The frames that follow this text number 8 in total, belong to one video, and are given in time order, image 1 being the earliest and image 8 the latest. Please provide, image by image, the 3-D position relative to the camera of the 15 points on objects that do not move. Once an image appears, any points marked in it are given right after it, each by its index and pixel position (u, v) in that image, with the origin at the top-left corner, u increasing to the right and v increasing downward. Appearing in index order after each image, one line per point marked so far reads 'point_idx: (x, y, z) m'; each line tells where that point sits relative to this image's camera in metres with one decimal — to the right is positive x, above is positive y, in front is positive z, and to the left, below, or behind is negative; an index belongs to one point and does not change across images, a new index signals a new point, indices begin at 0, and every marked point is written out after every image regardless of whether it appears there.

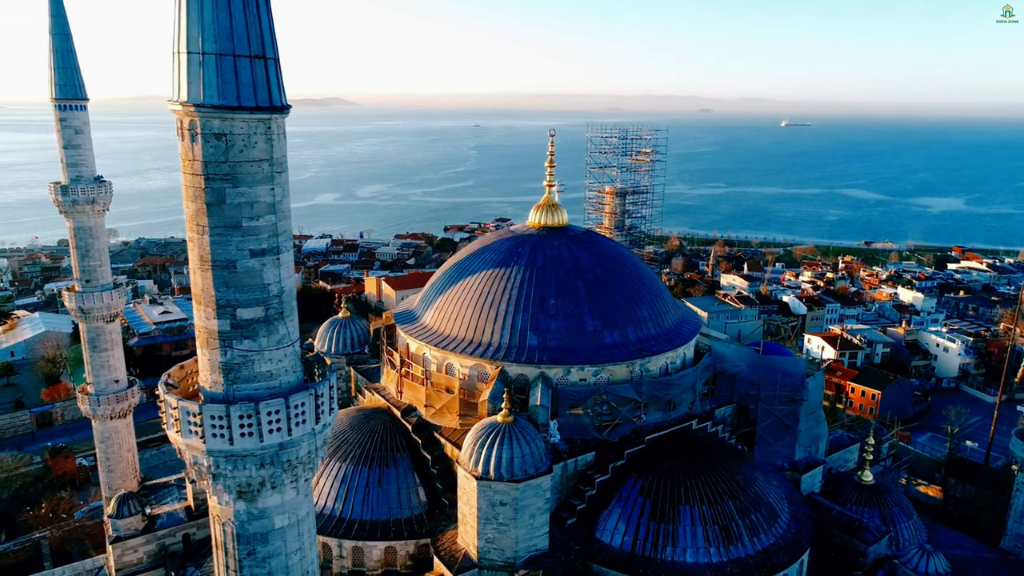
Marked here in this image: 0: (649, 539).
0: (+1.5, -2.7, +7.7) m
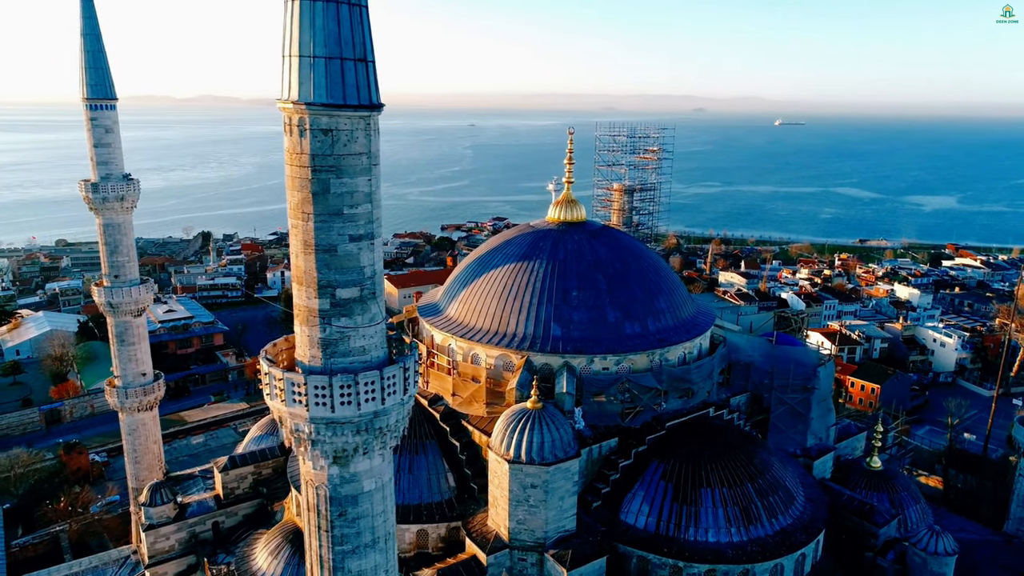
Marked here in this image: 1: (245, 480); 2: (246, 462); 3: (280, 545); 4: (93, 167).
0: (+1.8, -2.6, +8.1) m
1: (-4.0, -2.9, +10.9) m
2: (-4.0, -2.6, +10.9) m
3: (-2.9, -3.2, +8.9) m
4: (-6.4, +1.9, +10.9) m
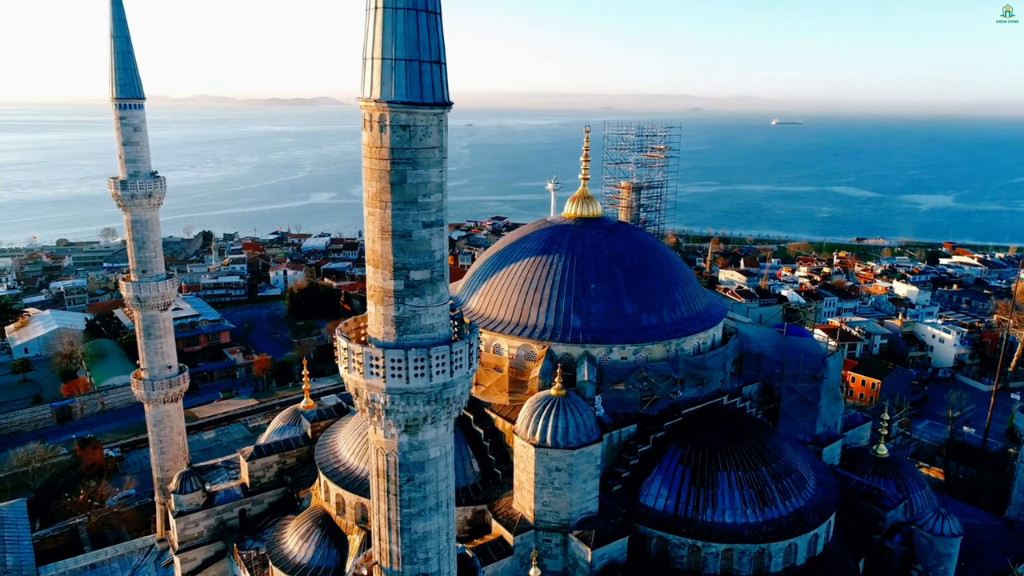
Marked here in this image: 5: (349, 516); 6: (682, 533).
0: (+2.1, -2.5, +8.4) m
1: (-3.8, -2.8, +11.2) m
2: (-3.8, -2.5, +11.2) m
3: (-2.6, -3.1, +9.2) m
4: (-6.1, +1.9, +11.2) m
5: (-2.1, -2.9, +9.2) m
6: (+1.9, -2.8, +8.2) m
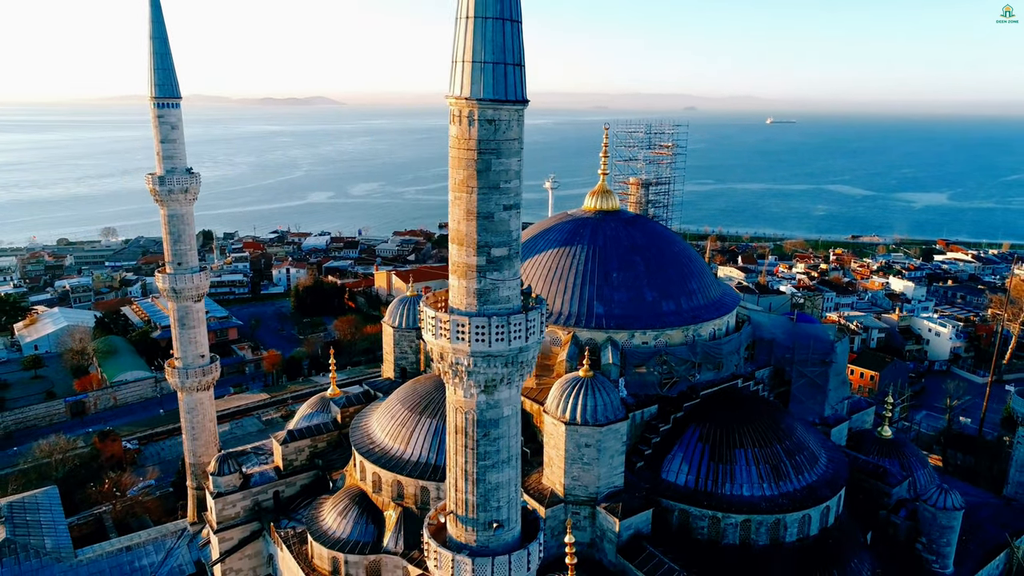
0: (+2.5, -2.3, +8.9) m
1: (-3.4, -2.7, +11.7) m
2: (-3.4, -2.4, +11.7) m
3: (-2.2, -2.9, +9.7) m
4: (-5.7, +2.1, +11.7) m
5: (-1.7, -2.8, +9.7) m
6: (+2.3, -2.6, +8.7) m
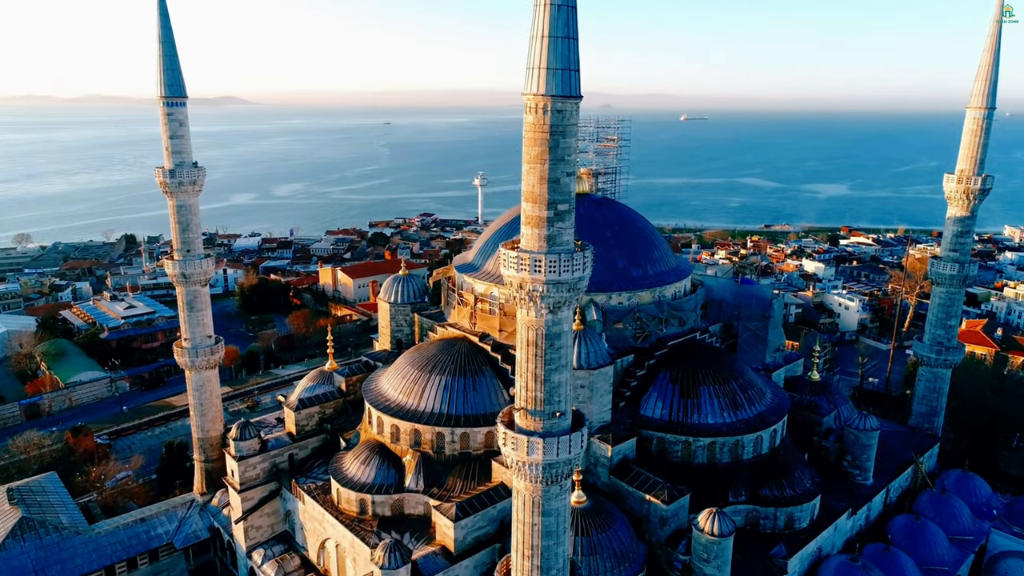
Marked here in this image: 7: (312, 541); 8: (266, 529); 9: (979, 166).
0: (+2.5, -1.8, +10.7) m
1: (-3.6, -2.3, +12.9) m
2: (-3.6, -2.1, +12.9) m
3: (-2.2, -2.5, +11.0) m
4: (-6.1, +2.3, +12.6) m
5: (-1.7, -2.4, +11.1) m
6: (+2.4, -2.1, +10.5) m
7: (-3.3, -4.2, +11.9) m
8: (-4.3, -4.2, +12.5) m
9: (+9.0, +2.4, +13.8) m
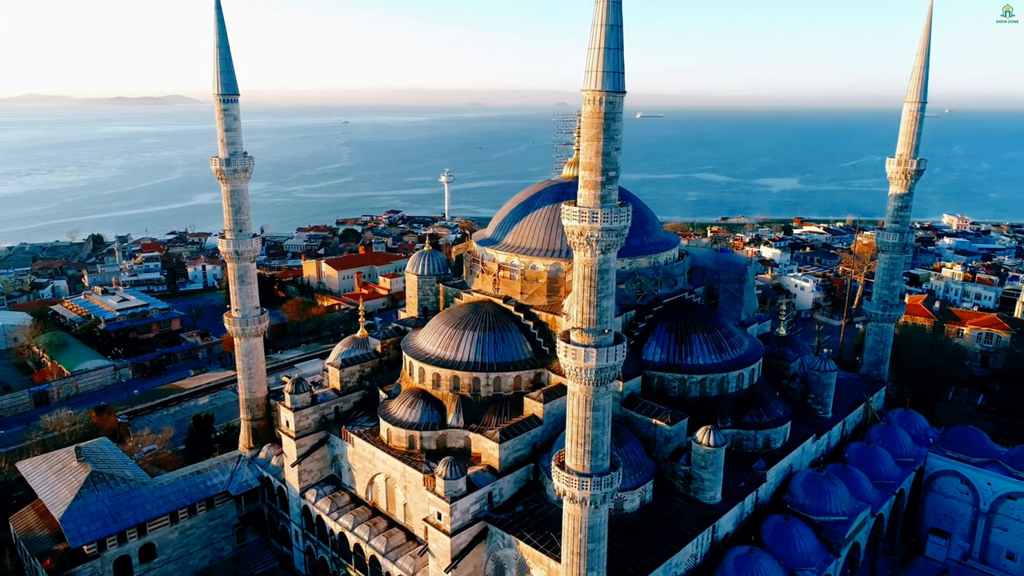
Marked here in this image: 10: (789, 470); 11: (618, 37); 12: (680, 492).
0: (+3.0, -1.2, +12.9) m
1: (-3.3, -1.8, +14.7) m
2: (-3.3, -1.5, +14.7) m
3: (-1.8, -2.0, +12.9) m
4: (-5.8, +2.8, +14.3) m
5: (-1.3, -1.8, +13.1) m
6: (+2.9, -1.5, +12.7) m
7: (-2.9, -3.7, +13.7) m
8: (-3.9, -3.7, +14.3) m
9: (+9.2, +3.2, +16.3) m
10: (+5.1, -3.4, +13.2) m
11: (+1.2, +2.7, +7.8) m
12: (+2.7, -3.3, +11.7) m
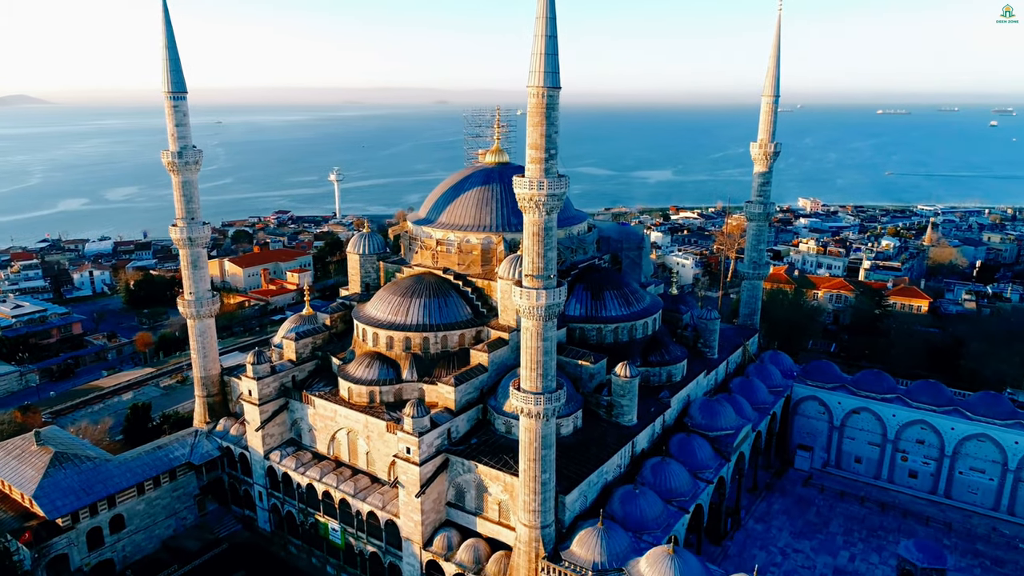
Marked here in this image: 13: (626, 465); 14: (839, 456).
0: (+1.7, -0.4, +15.4) m
1: (-4.6, -1.3, +16.2) m
2: (-4.7, -1.1, +16.2) m
3: (-2.9, -1.5, +14.6) m
4: (-7.3, +3.2, +15.4) m
5: (-2.4, -1.3, +14.9) m
6: (+1.7, -0.7, +15.1) m
7: (-4.1, -3.2, +15.3) m
8: (-5.1, -3.2, +15.7) m
9: (+7.2, +4.2, +19.7) m
10: (+3.9, -2.5, +16.0) m
11: (+0.6, +3.4, +10.0) m
12: (+1.8, -2.6, +14.1) m
13: (+2.2, -3.4, +13.7) m
14: (+8.3, -4.2, +18.2) m
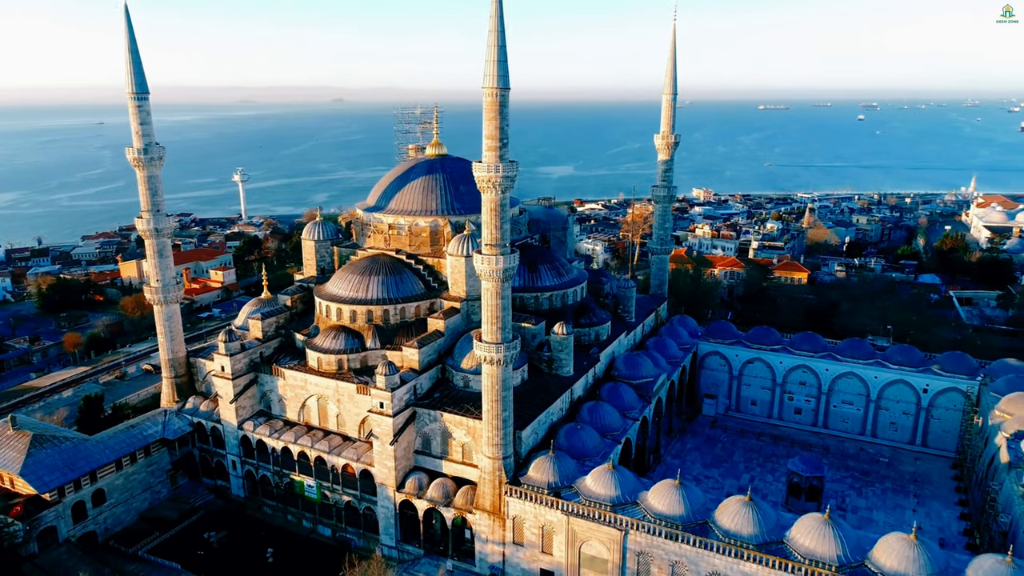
0: (+0.5, +0.2, +17.7) m
1: (-5.9, -0.9, +17.7) m
2: (-6.0, -0.7, +17.7) m
3: (-4.0, -1.0, +16.4) m
4: (-8.6, +3.5, +16.5) m
5: (-3.6, -0.8, +16.6) m
6: (+0.5, -0.1, +17.5) m
7: (-5.2, -2.8, +16.9) m
8: (-6.3, -2.9, +17.1) m
9: (+5.1, +5.0, +22.7) m
10: (+2.6, -1.8, +18.6) m
11: (-0.2, +4.0, +12.2) m
12: (+0.8, -1.9, +16.5) m
13: (+1.2, -2.7, +16.1) m
14: (+6.7, -3.3, +21.3) m
